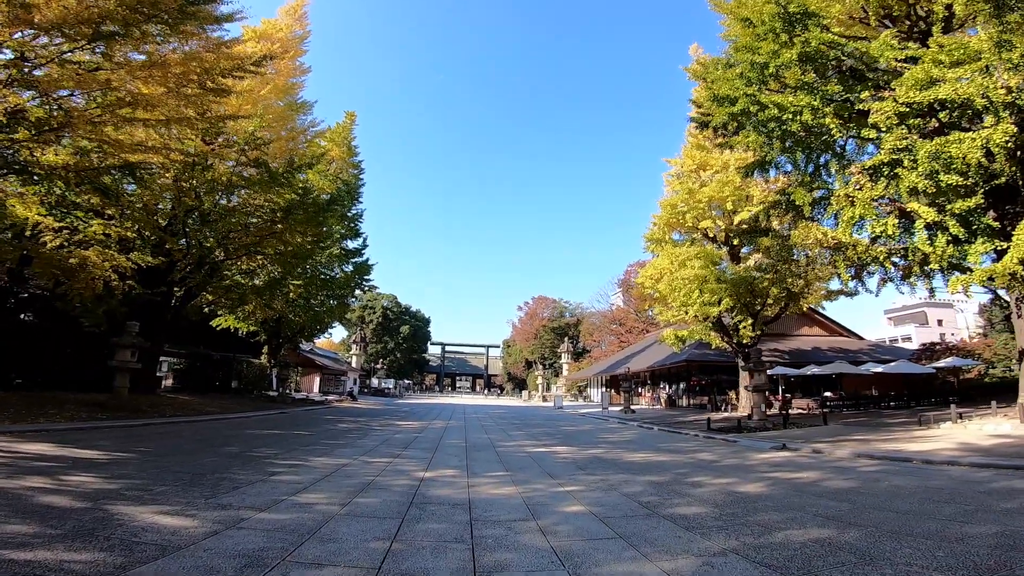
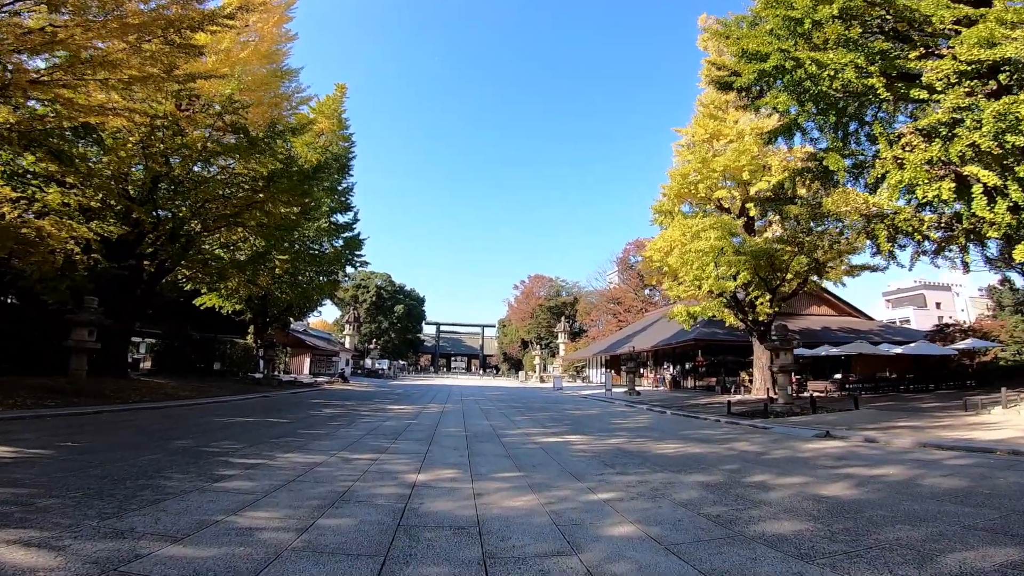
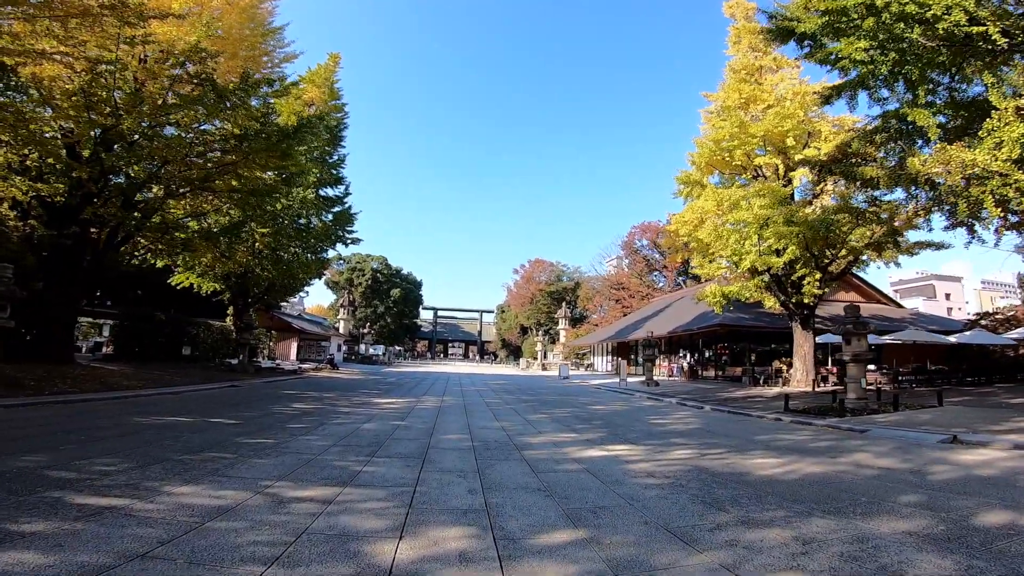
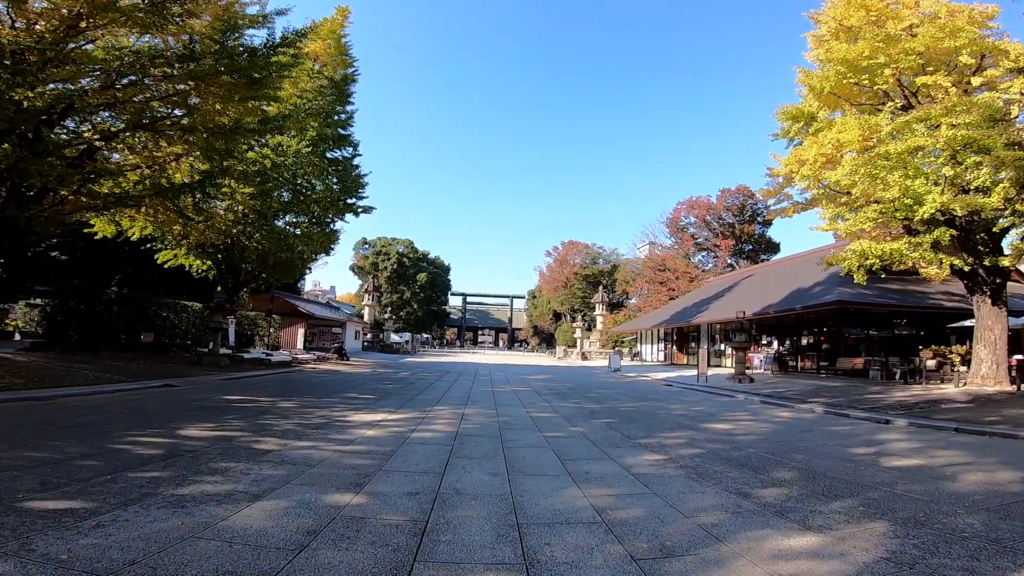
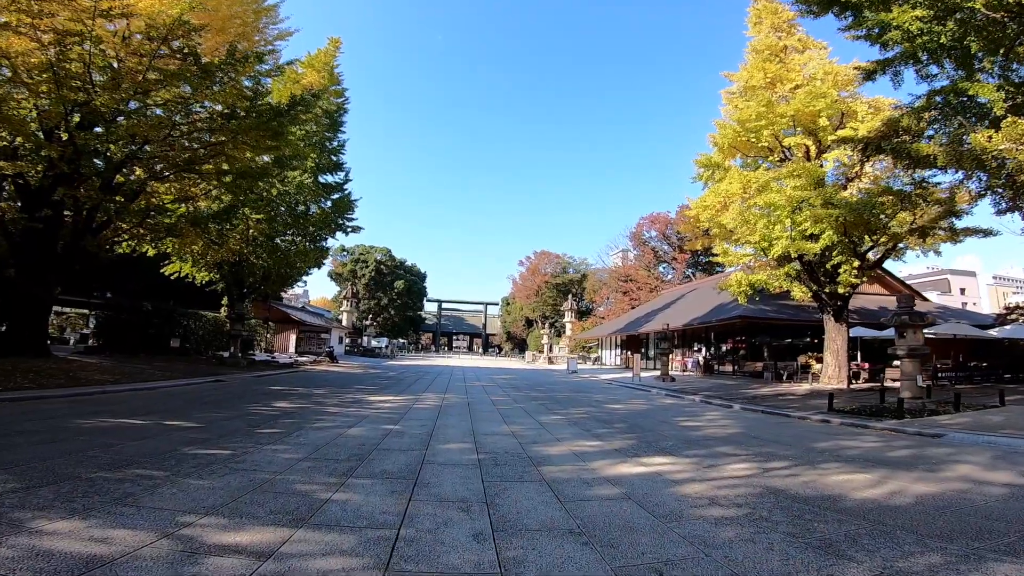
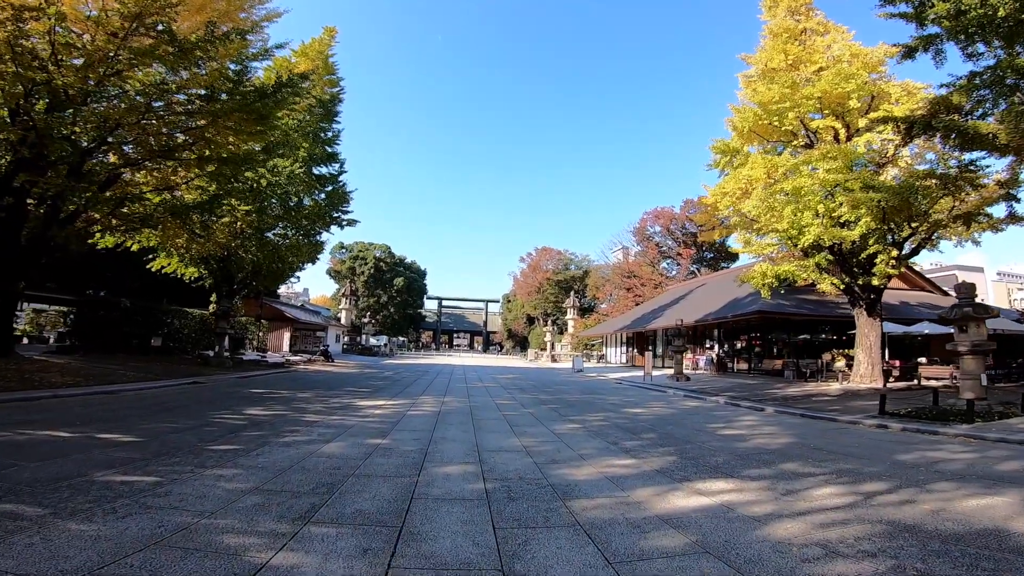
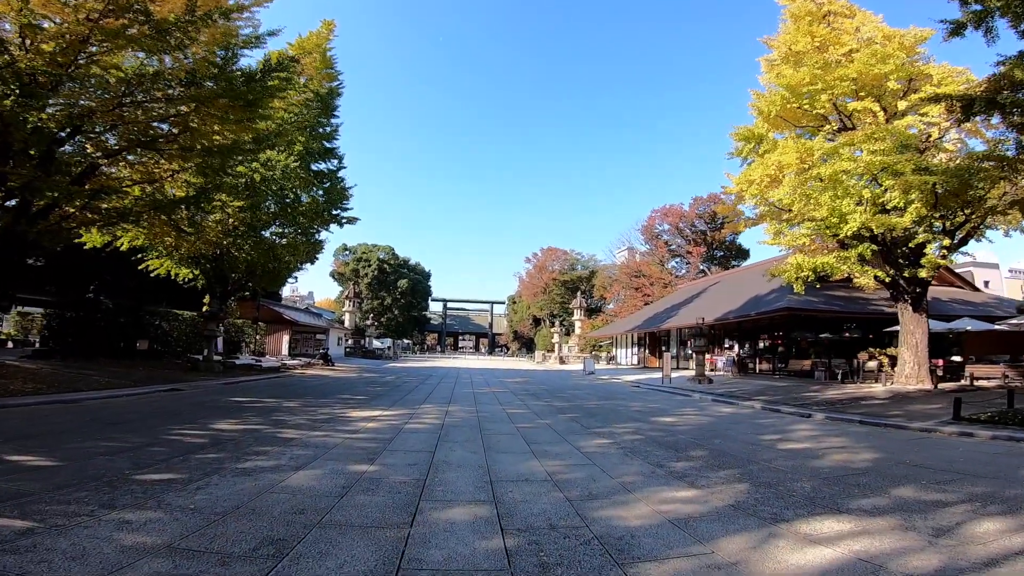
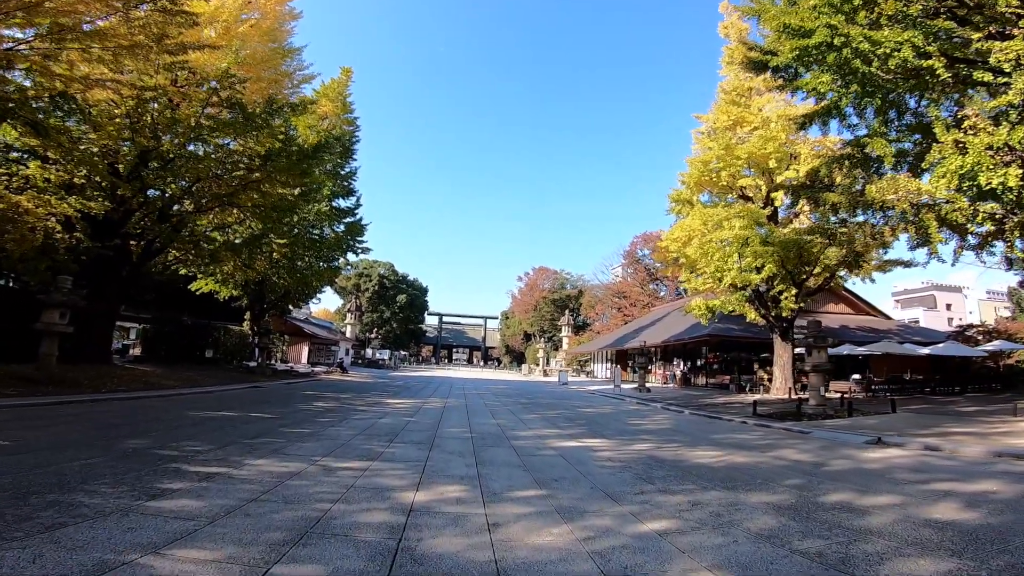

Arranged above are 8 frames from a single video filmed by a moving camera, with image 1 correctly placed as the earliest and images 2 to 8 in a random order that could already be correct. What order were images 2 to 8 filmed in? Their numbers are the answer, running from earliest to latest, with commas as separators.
2, 8, 3, 5, 6, 7, 4
